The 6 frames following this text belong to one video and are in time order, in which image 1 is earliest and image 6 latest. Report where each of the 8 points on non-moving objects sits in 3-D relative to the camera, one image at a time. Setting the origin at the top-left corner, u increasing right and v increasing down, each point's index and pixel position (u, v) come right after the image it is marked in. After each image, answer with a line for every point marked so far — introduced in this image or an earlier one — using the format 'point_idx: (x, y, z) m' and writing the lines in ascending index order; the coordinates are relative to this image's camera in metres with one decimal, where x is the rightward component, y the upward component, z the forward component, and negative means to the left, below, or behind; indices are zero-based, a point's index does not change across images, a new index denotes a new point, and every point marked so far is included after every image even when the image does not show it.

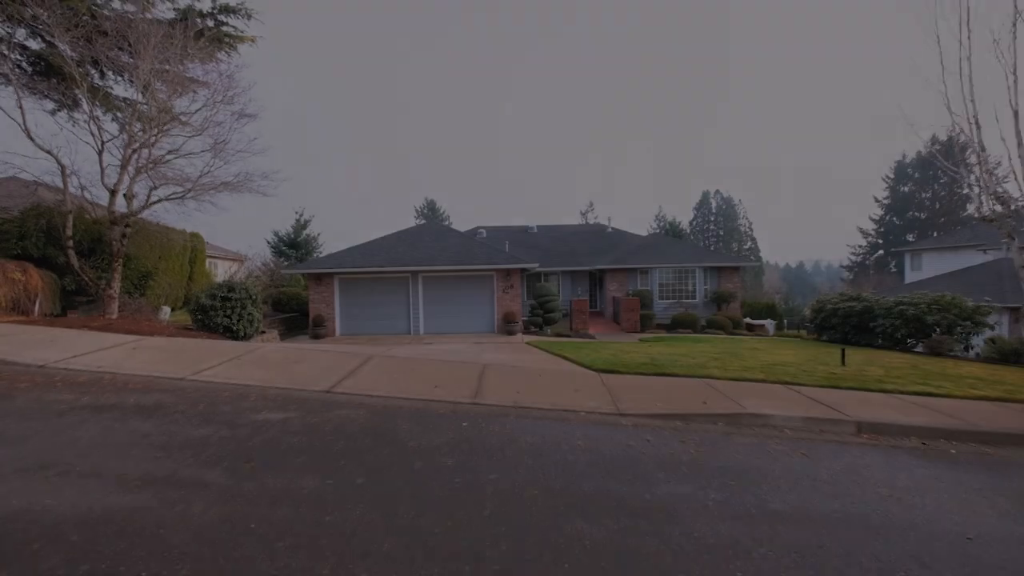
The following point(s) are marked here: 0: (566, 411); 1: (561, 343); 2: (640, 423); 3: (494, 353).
0: (+0.7, -1.6, +5.5) m
1: (+1.4, -1.6, +11.9) m
2: (+1.6, -1.7, +5.3) m
3: (-0.5, -1.7, +11.2) m
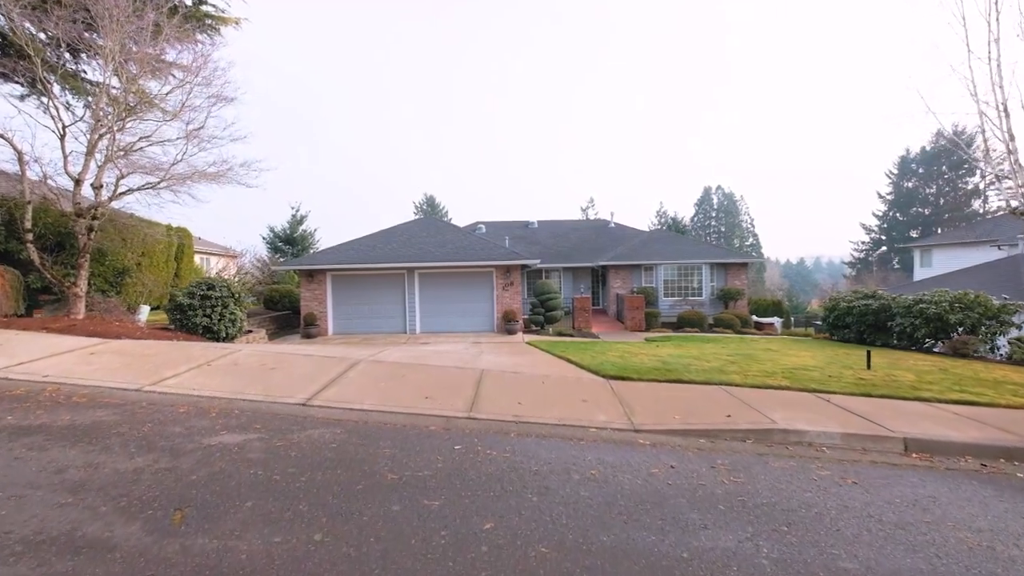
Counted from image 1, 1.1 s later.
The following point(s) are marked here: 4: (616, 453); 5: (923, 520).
0: (+0.7, -1.6, +4.8) m
1: (+1.4, -1.5, +11.2) m
2: (+1.6, -1.7, +4.6) m
3: (-0.5, -1.7, +10.5) m
4: (+1.0, -1.6, +4.1) m
5: (+3.1, -1.8, +3.2) m
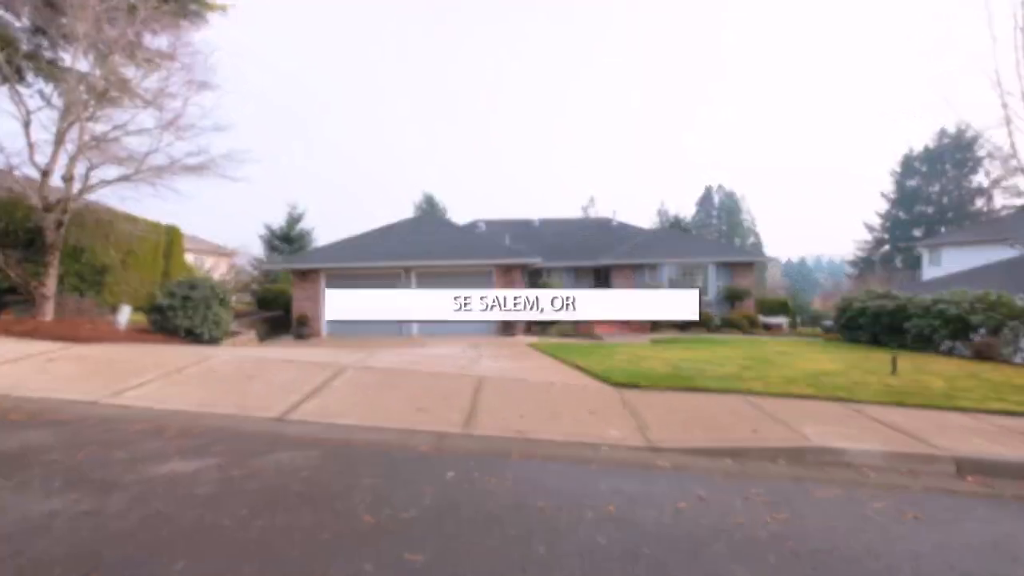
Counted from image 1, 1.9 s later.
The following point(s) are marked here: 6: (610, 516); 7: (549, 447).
0: (+0.7, -1.6, +4.3) m
1: (+1.4, -1.5, +10.7) m
2: (+1.6, -1.7, +4.0) m
3: (-0.5, -1.6, +10.0) m
4: (+1.0, -1.6, +3.5) m
5: (+3.1, -1.8, +2.6) m
6: (+0.7, -1.6, +2.9) m
7: (+0.4, -1.6, +4.2) m
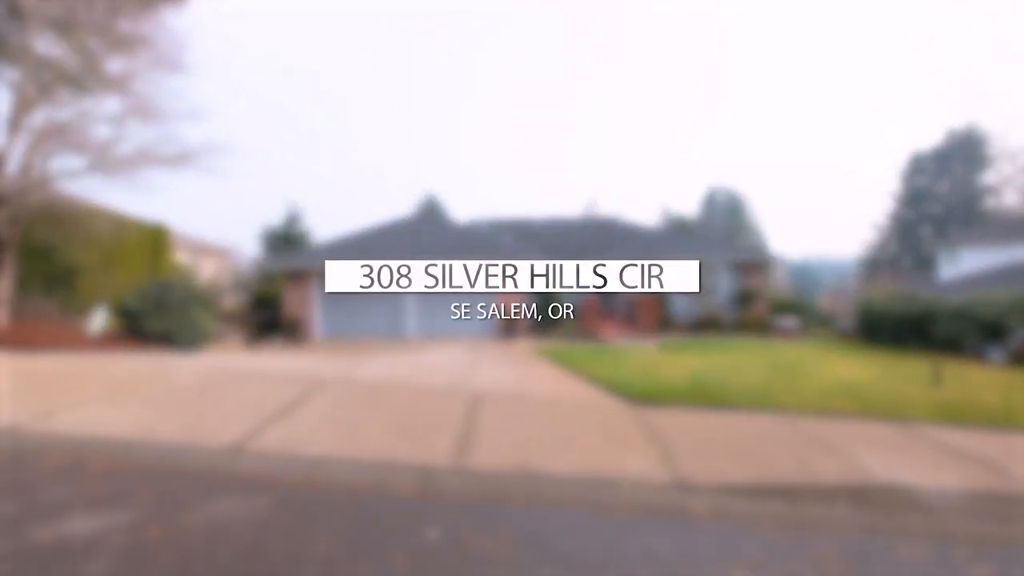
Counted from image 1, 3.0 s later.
0: (+0.7, -1.6, +3.5) m
1: (+1.5, -1.5, +9.9) m
2: (+1.6, -1.7, +3.3) m
3: (-0.4, -1.7, +9.2) m
4: (+1.0, -1.6, +2.8) m
5: (+3.1, -1.8, +1.9) m
6: (+0.7, -1.6, +2.2) m
7: (+0.4, -1.6, +3.4) m
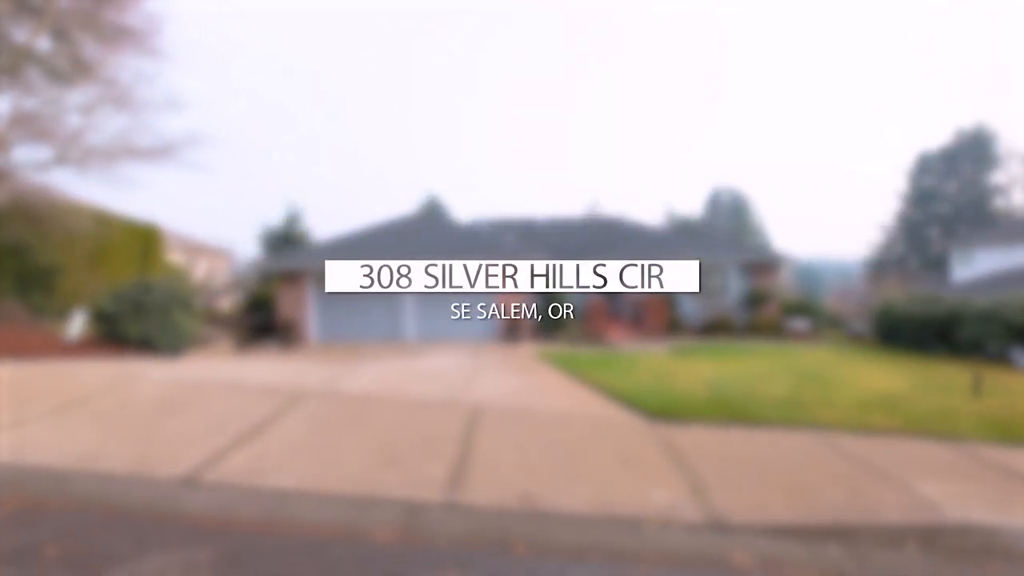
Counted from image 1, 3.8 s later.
0: (+0.8, -1.6, +2.9) m
1: (+1.5, -1.6, +9.3) m
2: (+1.6, -1.7, +2.7) m
3: (-0.4, -1.7, +8.7) m
4: (+1.0, -1.7, +2.2) m
5: (+3.1, -1.8, +1.3) m
6: (+0.7, -1.6, +1.6) m
7: (+0.4, -1.6, +2.9) m
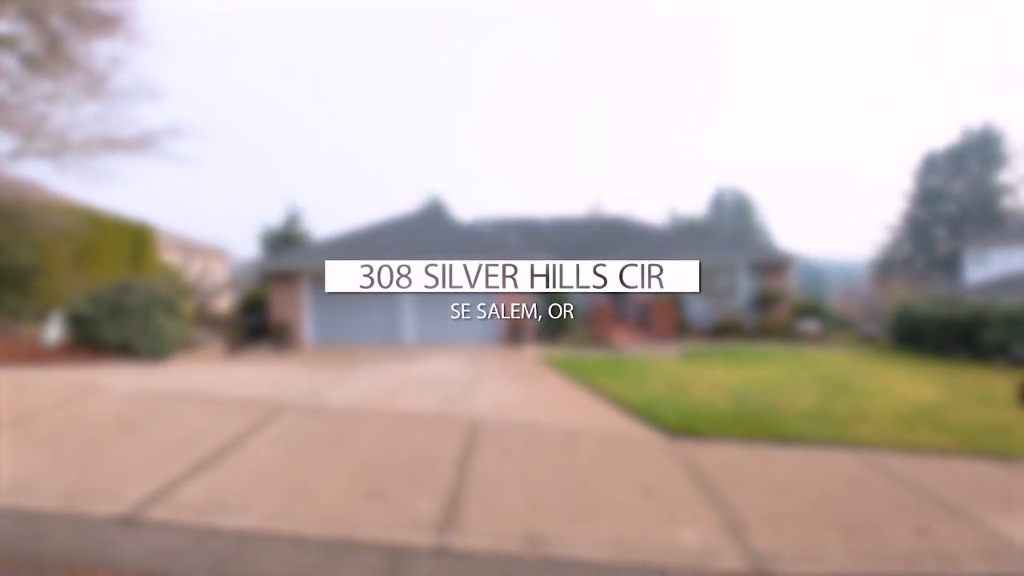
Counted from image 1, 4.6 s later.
0: (+0.8, -1.7, +2.4) m
1: (+1.6, -1.6, +8.8) m
2: (+1.7, -1.7, +2.2) m
3: (-0.3, -1.7, +8.1) m
4: (+1.1, -1.7, +1.6) m
5: (+3.1, -1.8, +0.7) m
6: (+0.7, -1.6, +1.0) m
7: (+0.4, -1.6, +2.3) m
